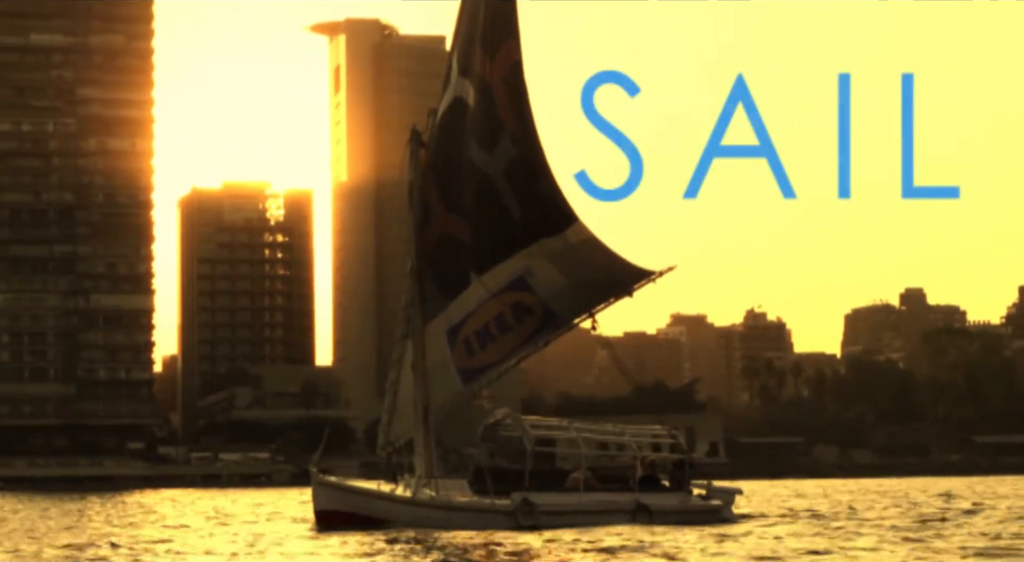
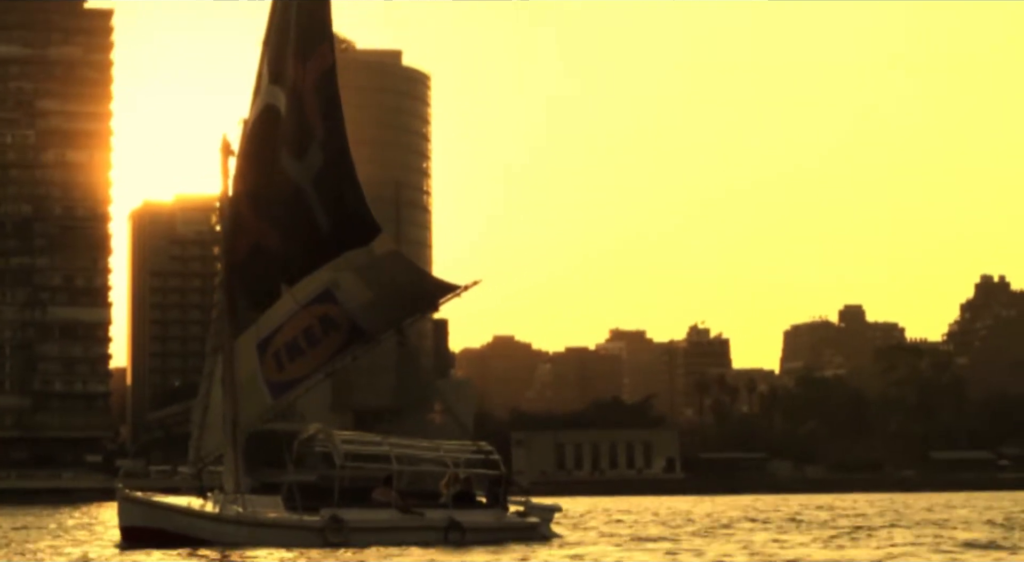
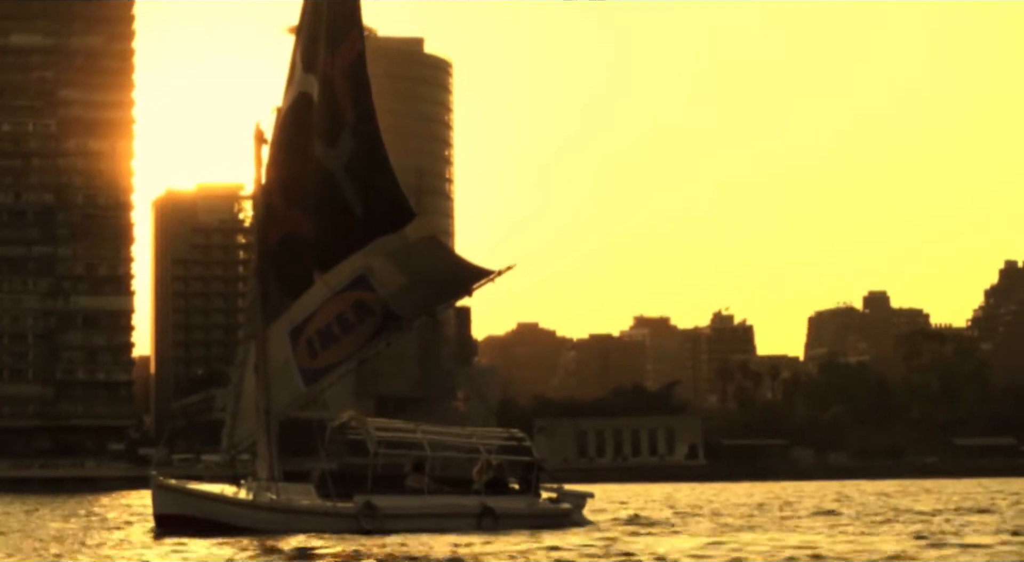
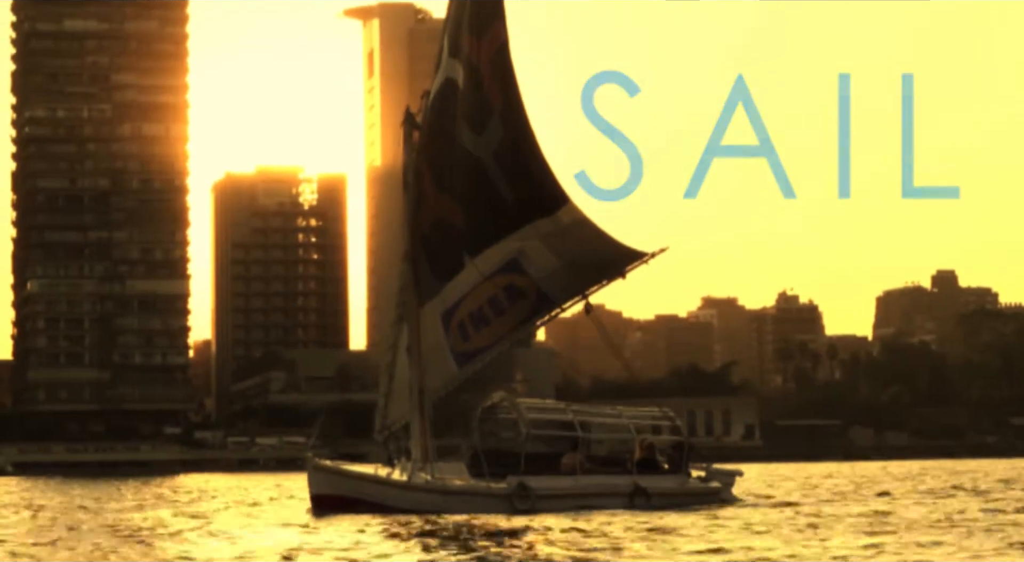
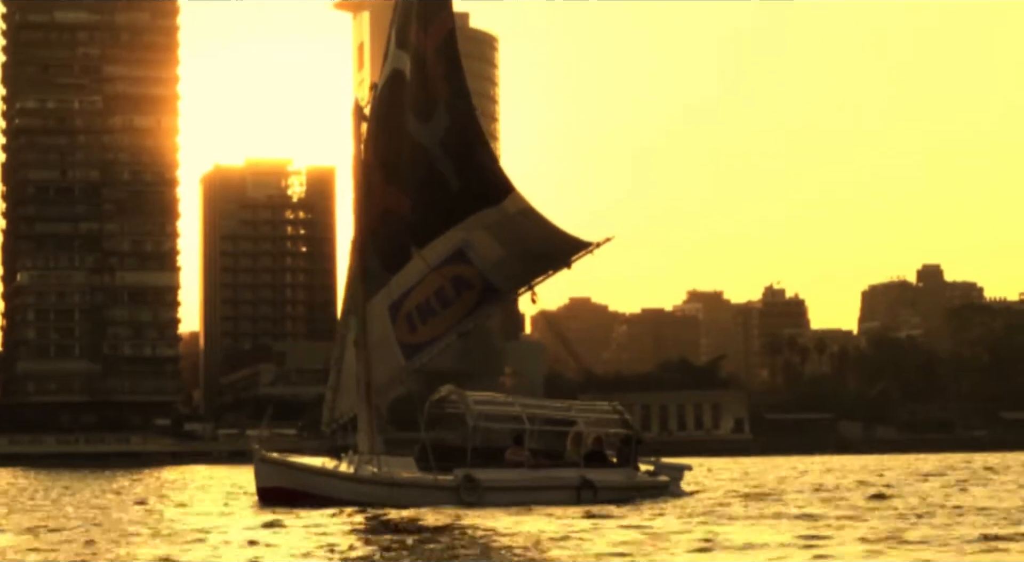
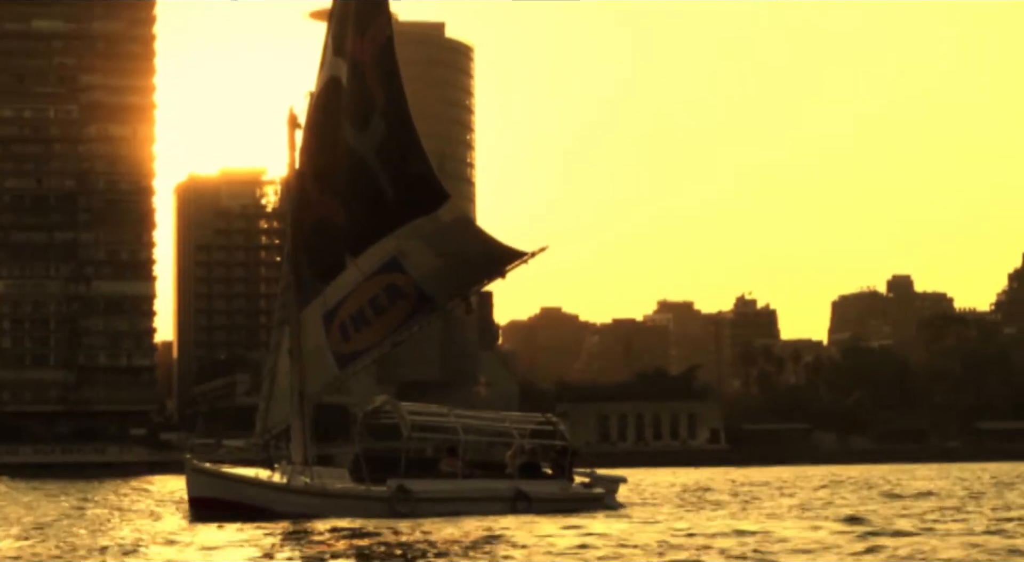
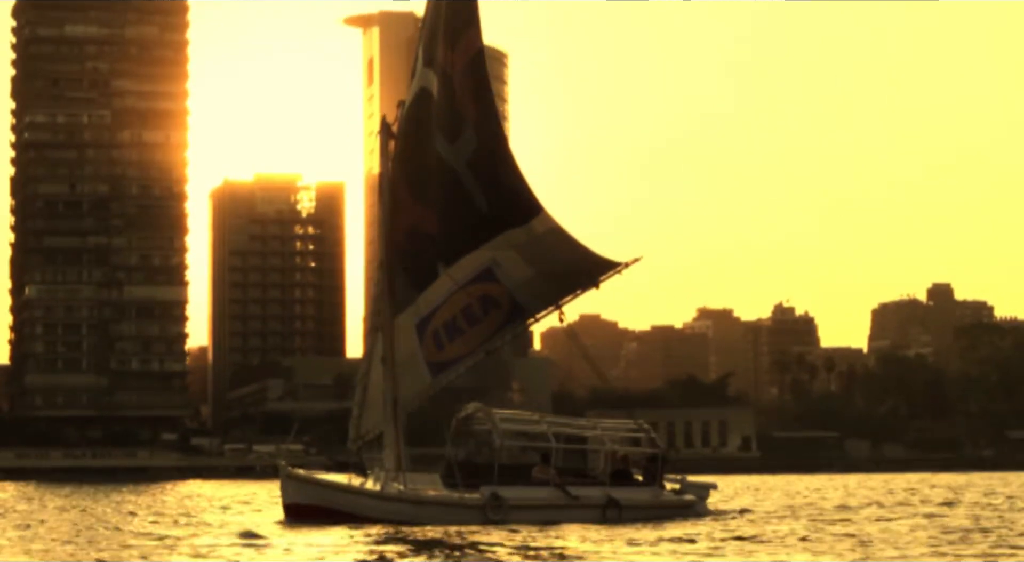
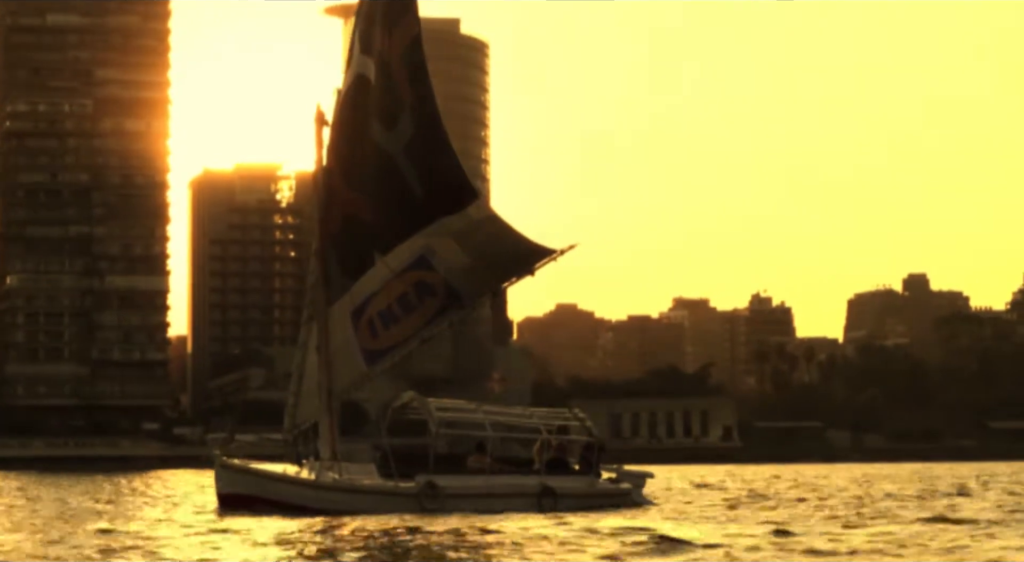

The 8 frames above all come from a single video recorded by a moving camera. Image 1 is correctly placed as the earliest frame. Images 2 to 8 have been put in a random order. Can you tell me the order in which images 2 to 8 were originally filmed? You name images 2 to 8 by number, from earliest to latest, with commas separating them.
4, 7, 5, 8, 6, 3, 2
